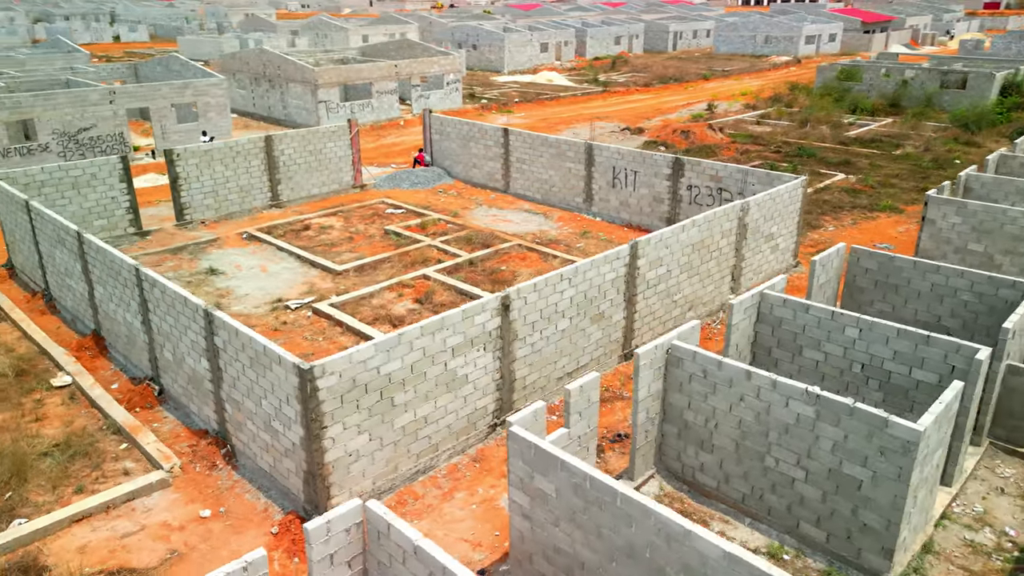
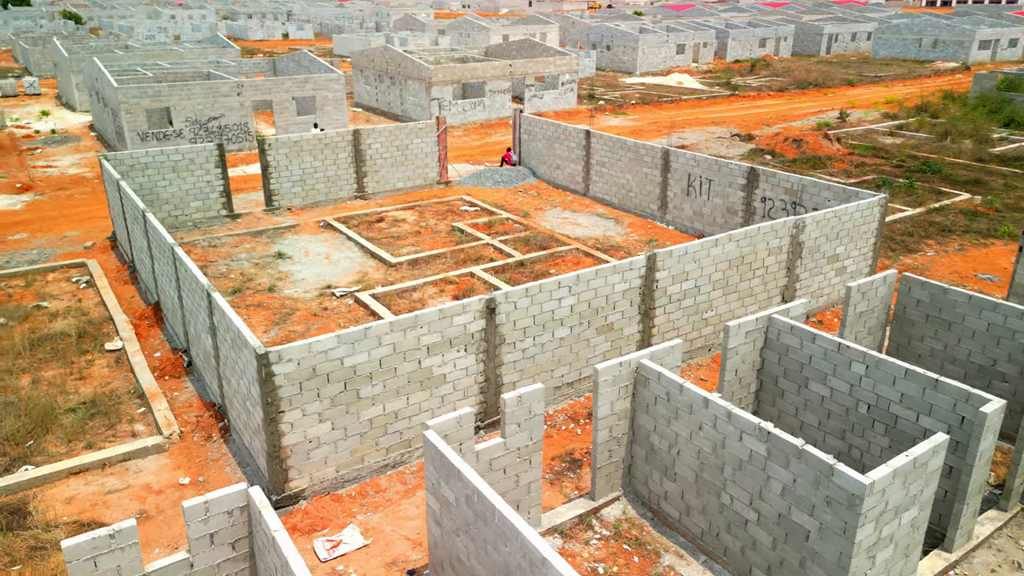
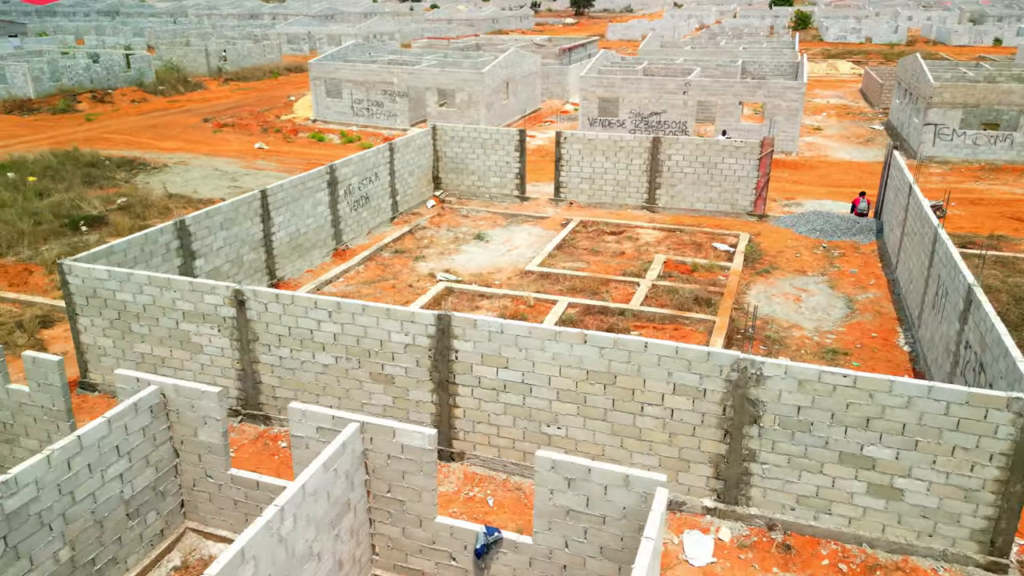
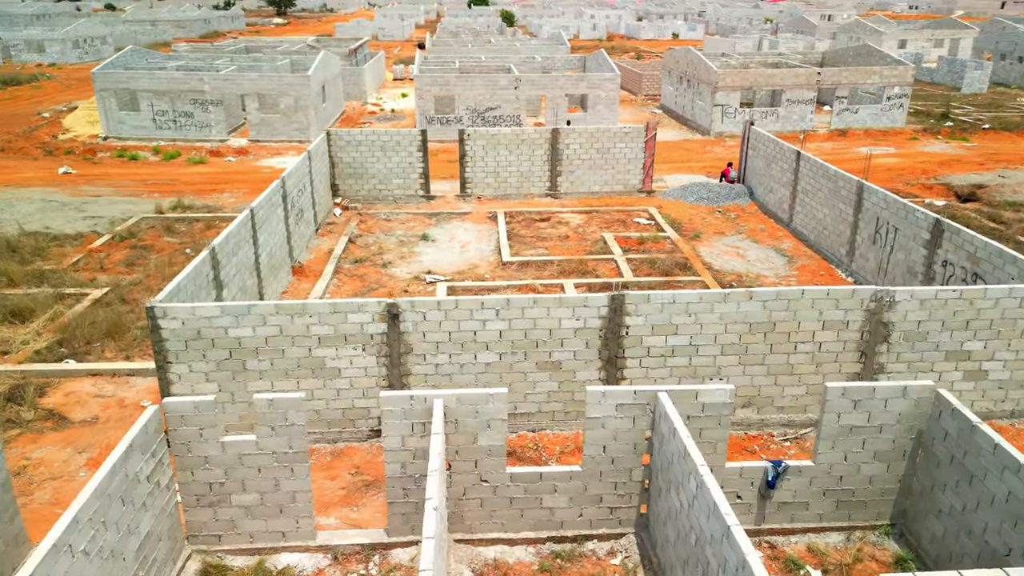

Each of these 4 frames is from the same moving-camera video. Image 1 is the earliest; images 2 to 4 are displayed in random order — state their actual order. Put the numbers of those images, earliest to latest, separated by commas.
2, 4, 3
